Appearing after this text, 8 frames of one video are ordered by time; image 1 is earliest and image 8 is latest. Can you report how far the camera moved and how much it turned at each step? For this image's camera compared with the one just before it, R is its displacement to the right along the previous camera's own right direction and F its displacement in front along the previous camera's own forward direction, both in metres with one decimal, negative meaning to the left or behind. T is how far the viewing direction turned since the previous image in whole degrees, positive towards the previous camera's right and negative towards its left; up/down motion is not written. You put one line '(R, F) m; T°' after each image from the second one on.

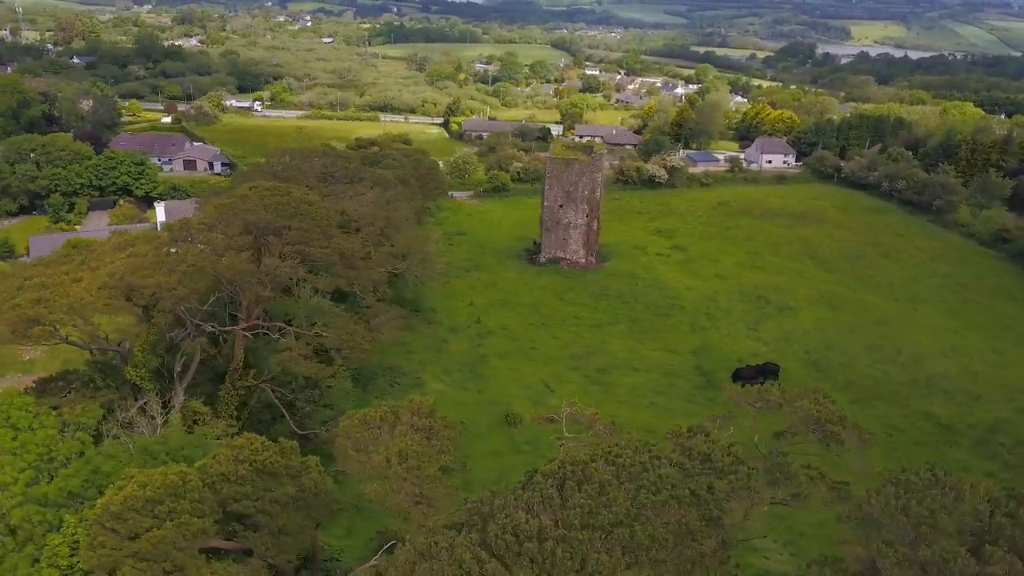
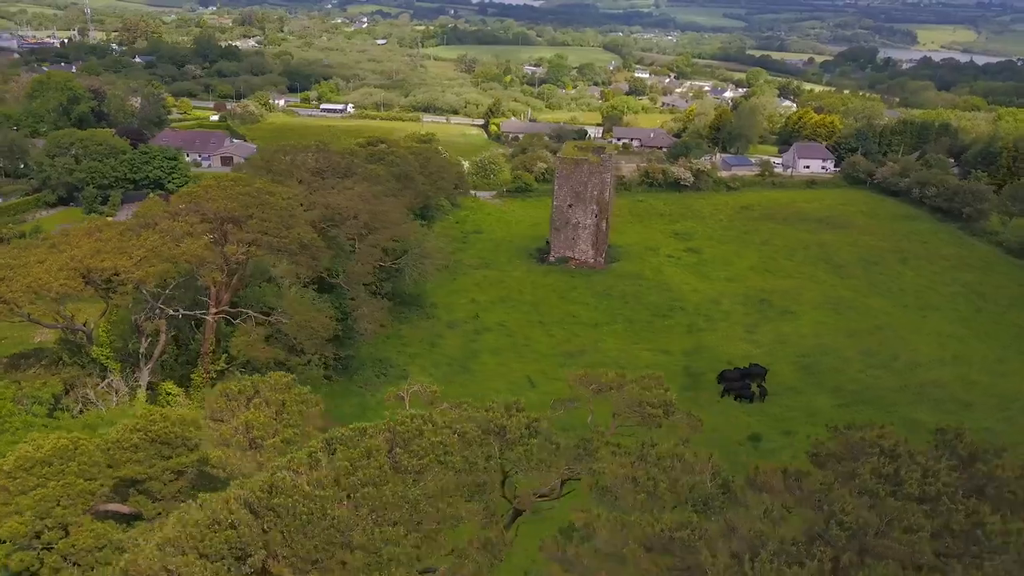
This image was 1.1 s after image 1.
(+2.0, -0.3) m; -4°
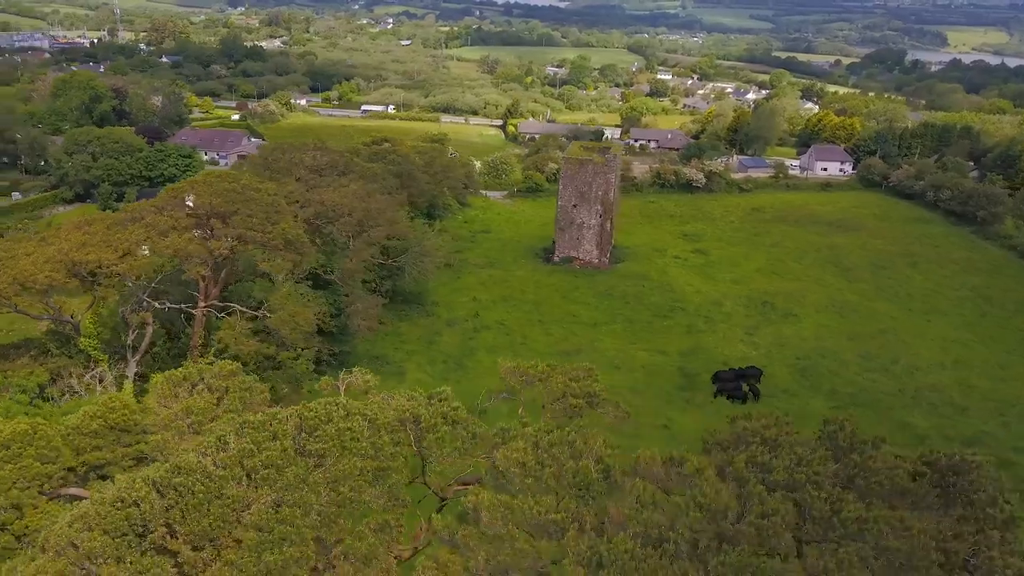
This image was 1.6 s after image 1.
(+0.9, -0.2) m; -2°
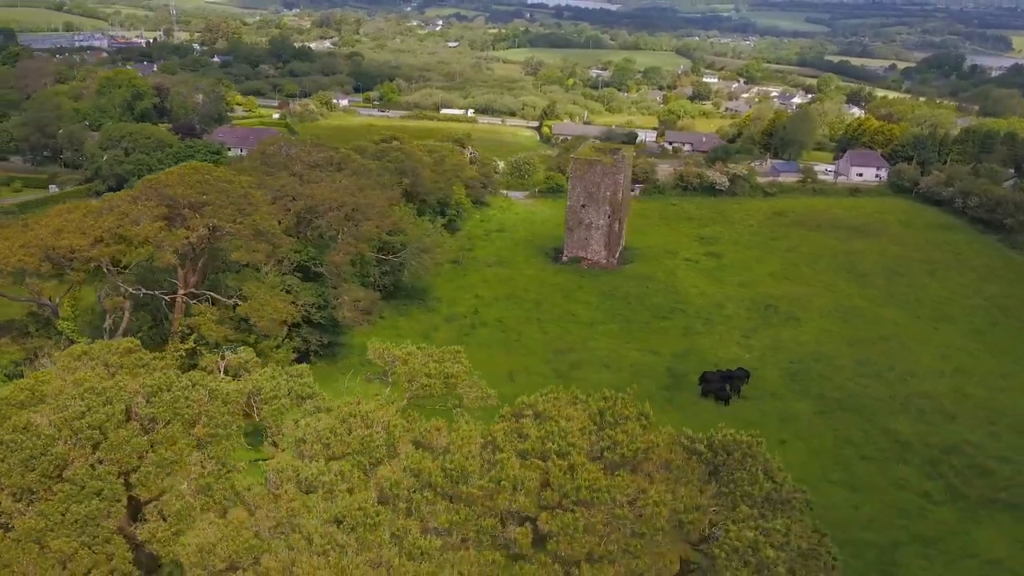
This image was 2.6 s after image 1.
(+1.8, -0.3) m; -3°
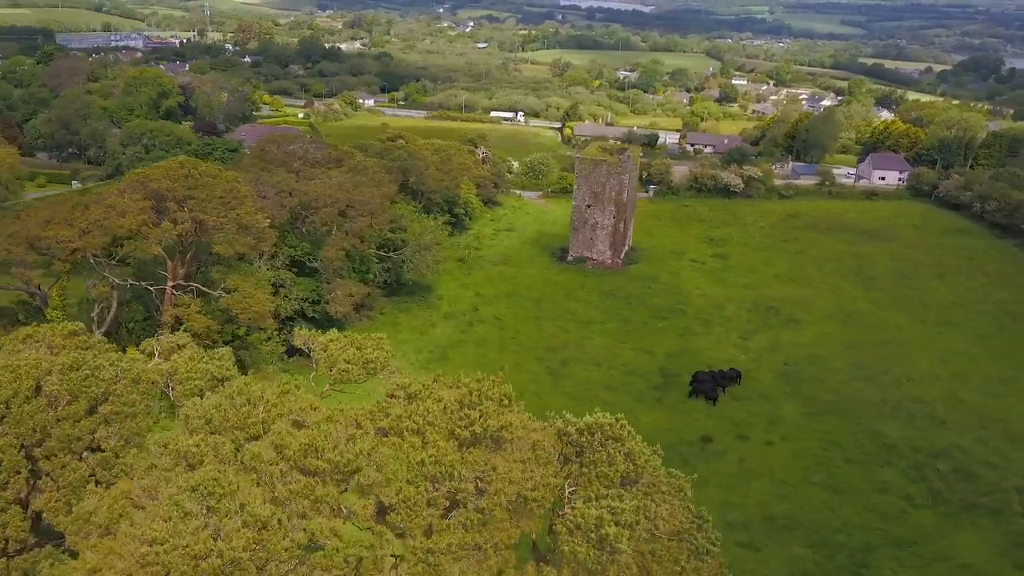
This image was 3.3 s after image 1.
(+1.2, -0.2) m; -2°
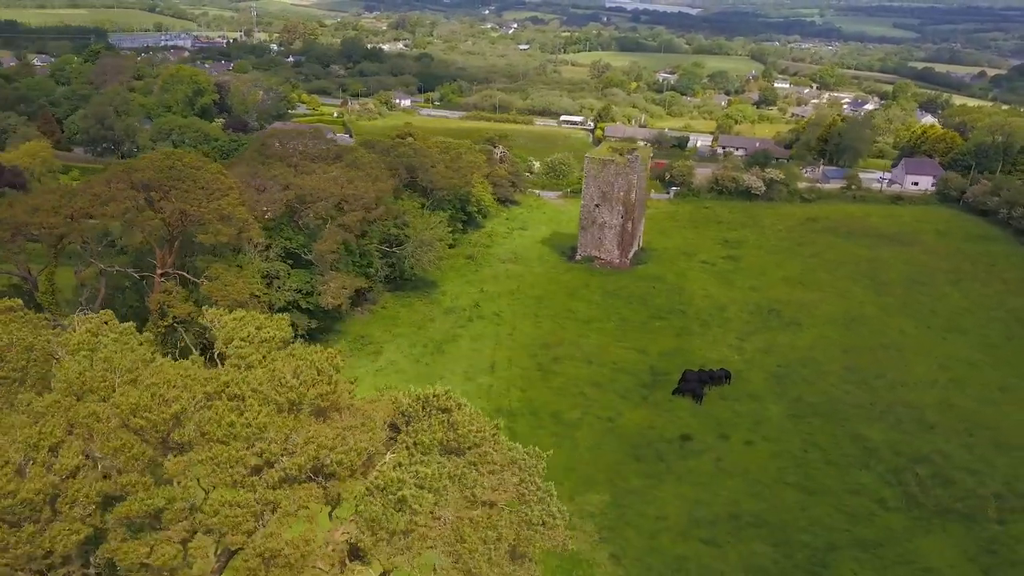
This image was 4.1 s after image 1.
(+1.6, -0.3) m; -3°
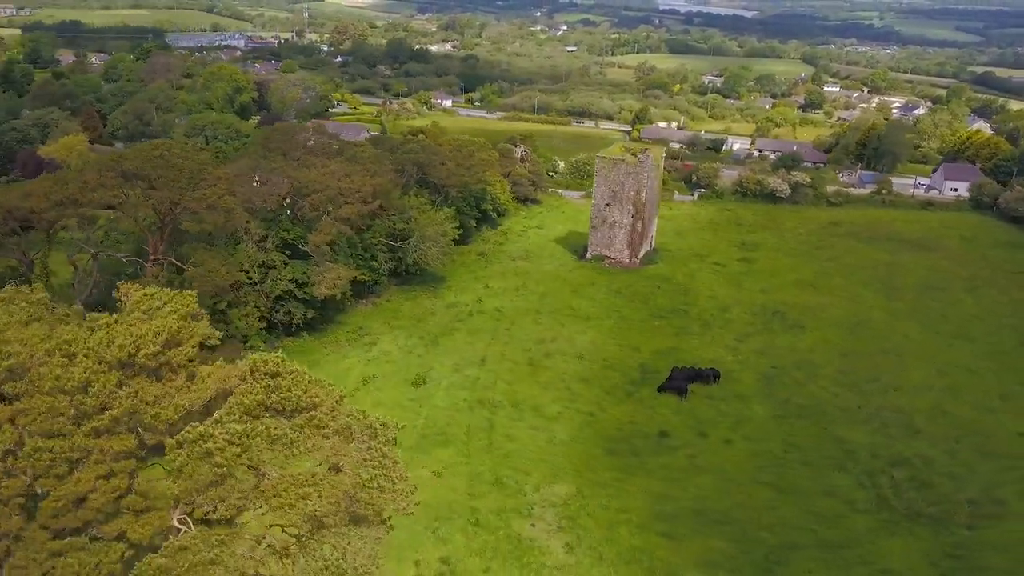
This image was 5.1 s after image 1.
(+1.8, -0.3) m; -3°
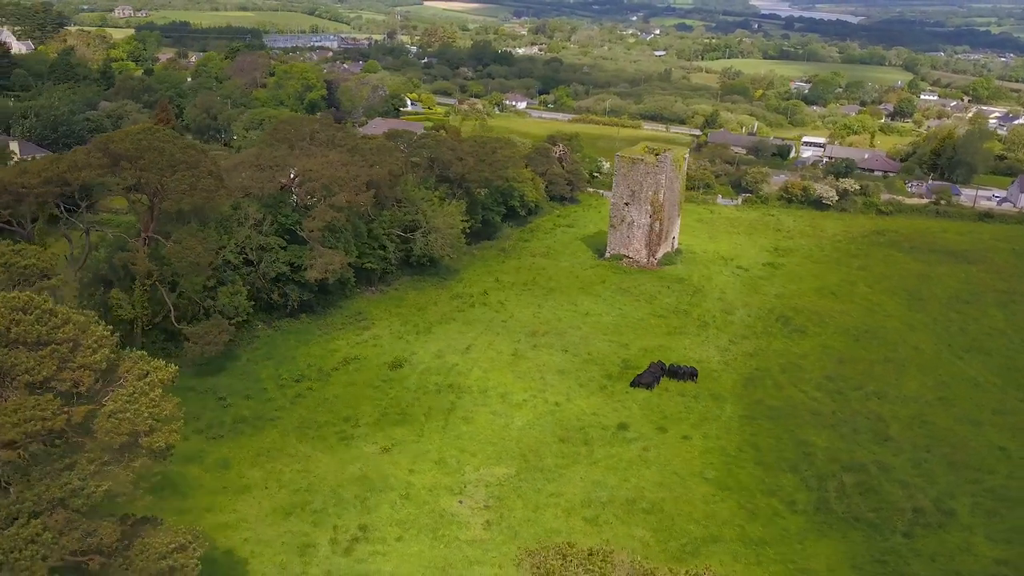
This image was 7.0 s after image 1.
(+3.4, -0.4) m; -6°
